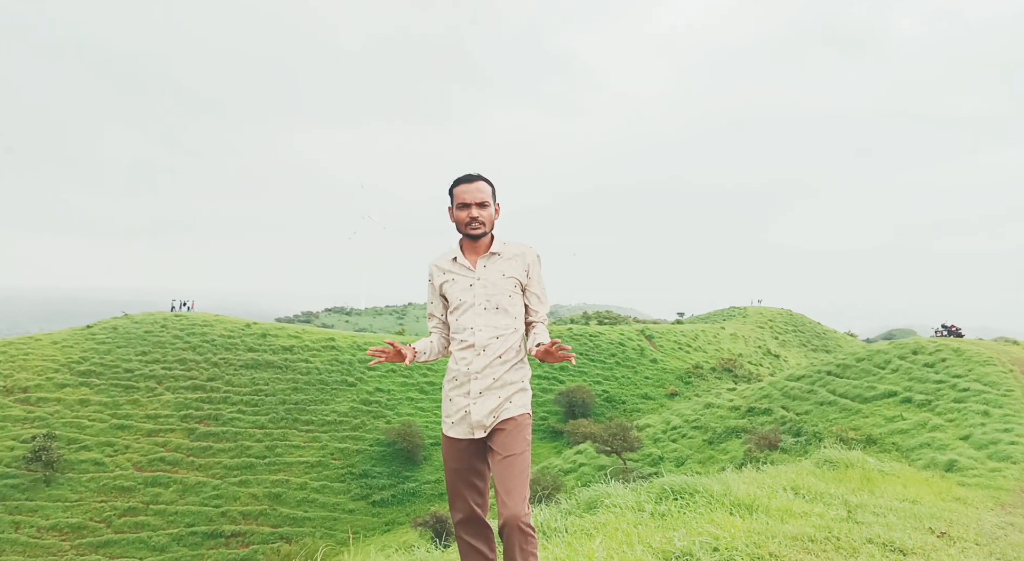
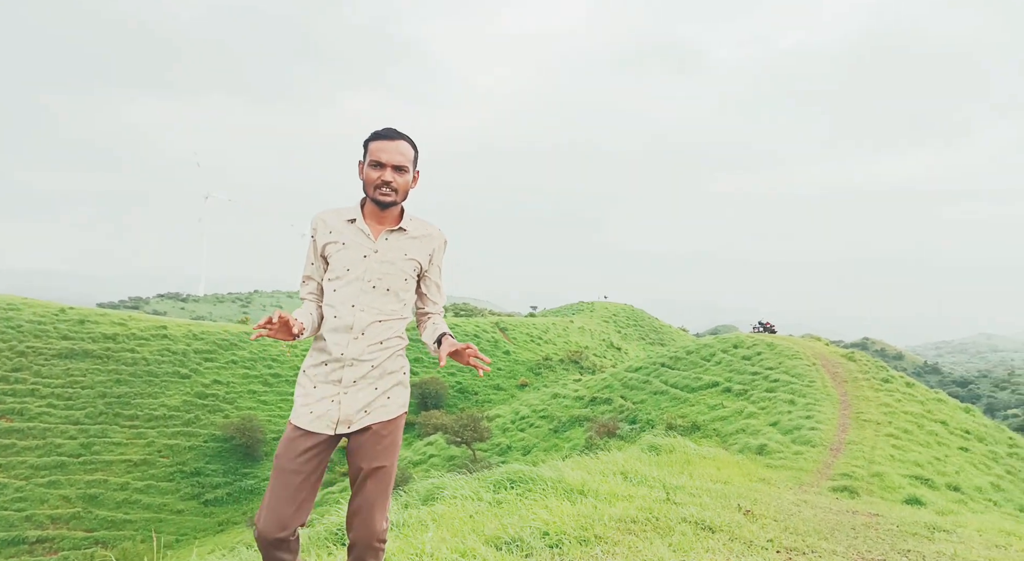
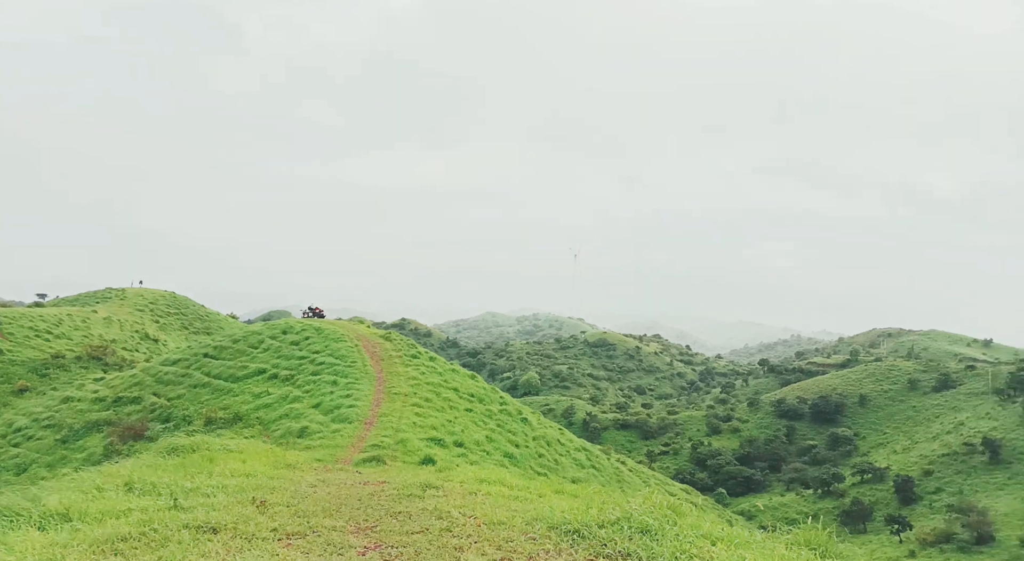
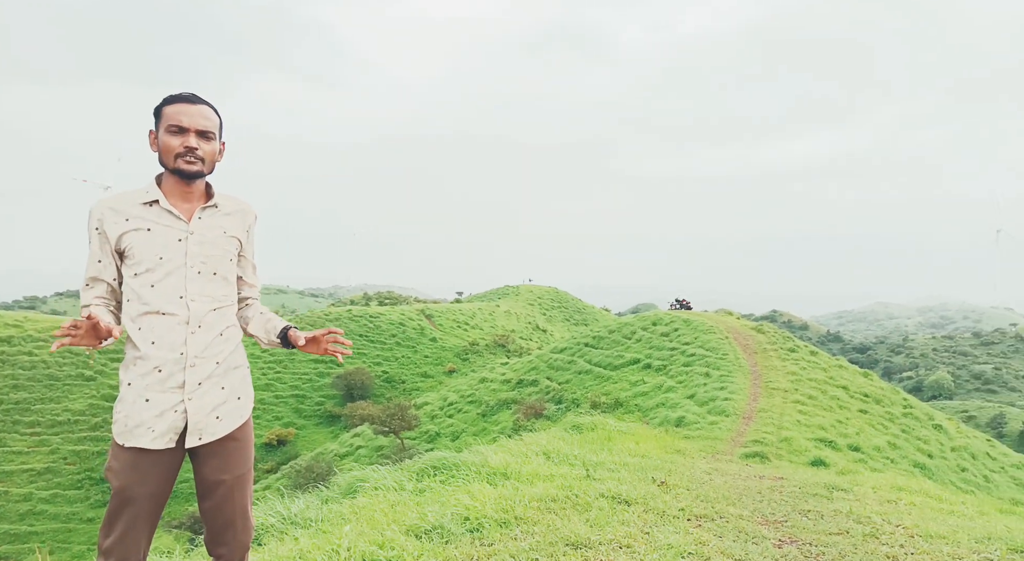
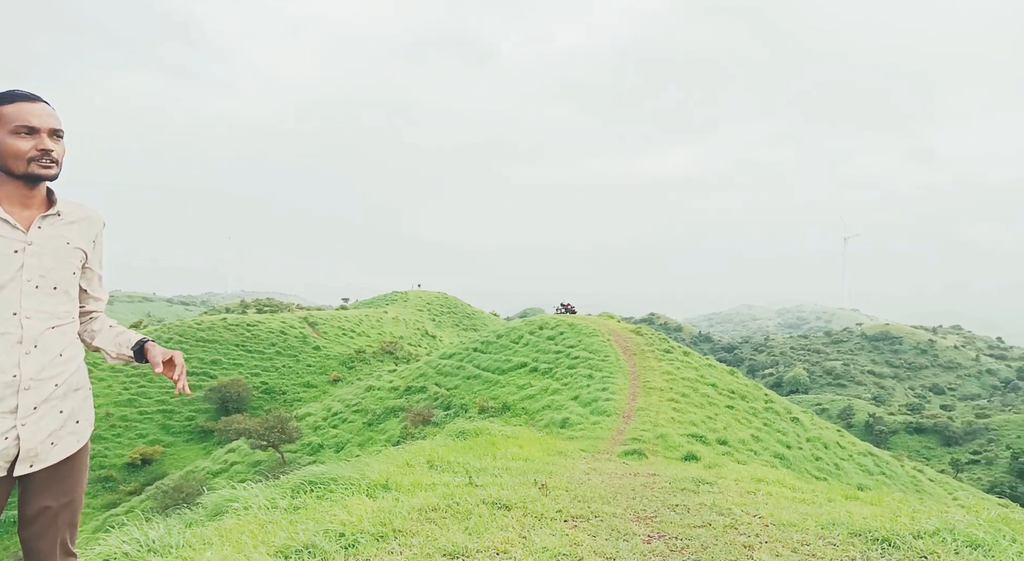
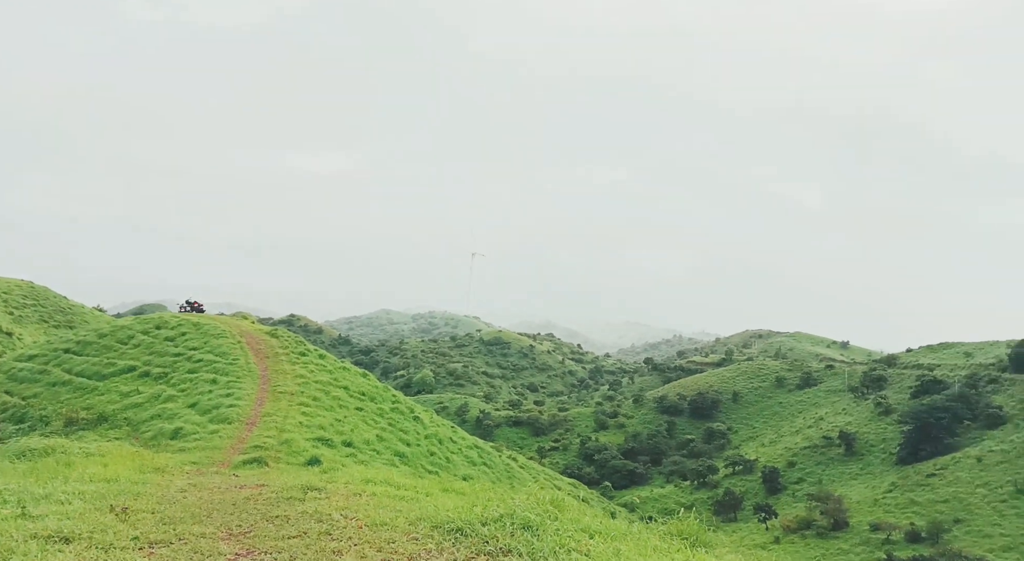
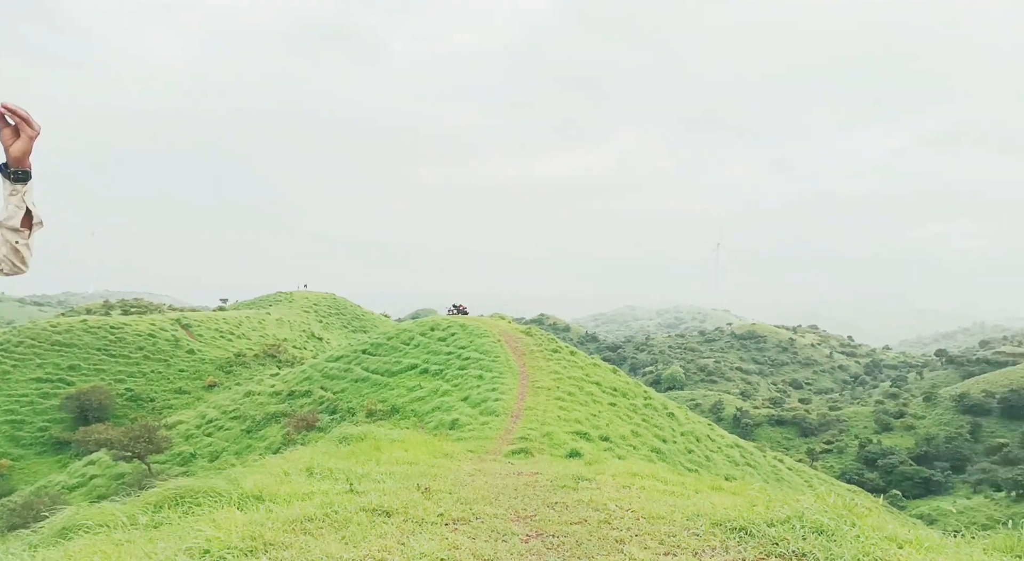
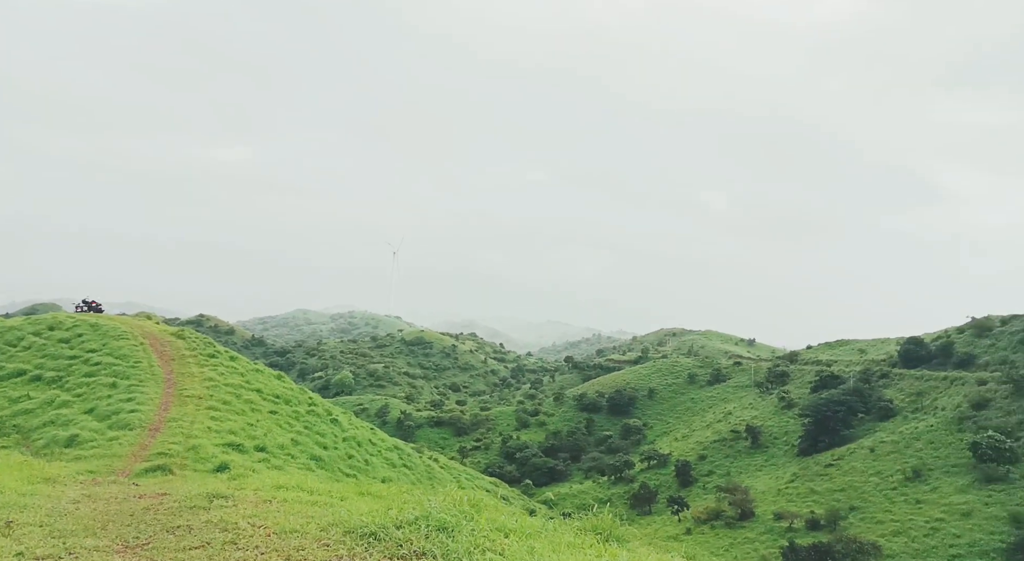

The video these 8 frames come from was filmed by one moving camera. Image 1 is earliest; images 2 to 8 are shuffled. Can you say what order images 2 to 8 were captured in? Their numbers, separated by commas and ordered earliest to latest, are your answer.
2, 4, 5, 7, 3, 6, 8
